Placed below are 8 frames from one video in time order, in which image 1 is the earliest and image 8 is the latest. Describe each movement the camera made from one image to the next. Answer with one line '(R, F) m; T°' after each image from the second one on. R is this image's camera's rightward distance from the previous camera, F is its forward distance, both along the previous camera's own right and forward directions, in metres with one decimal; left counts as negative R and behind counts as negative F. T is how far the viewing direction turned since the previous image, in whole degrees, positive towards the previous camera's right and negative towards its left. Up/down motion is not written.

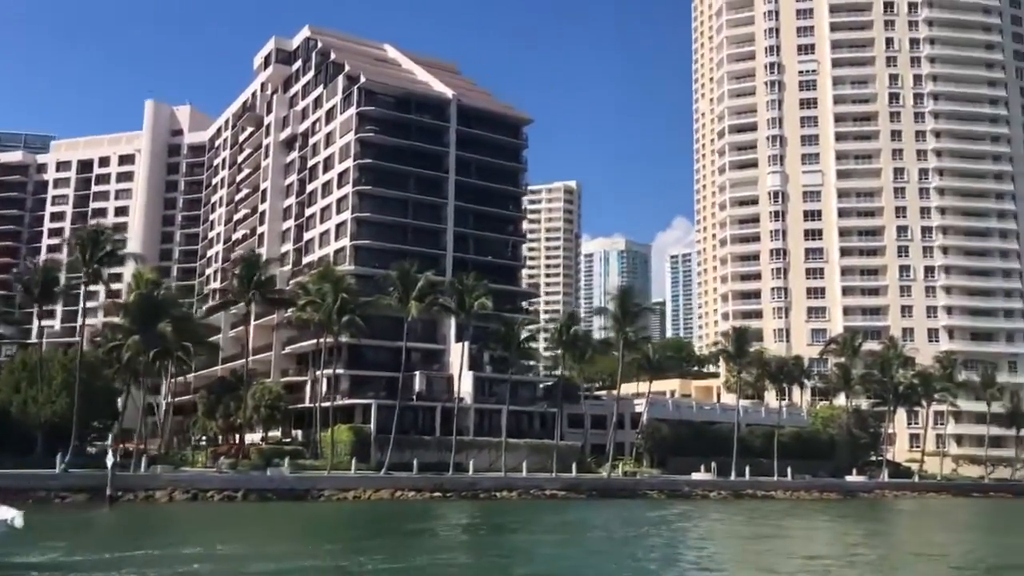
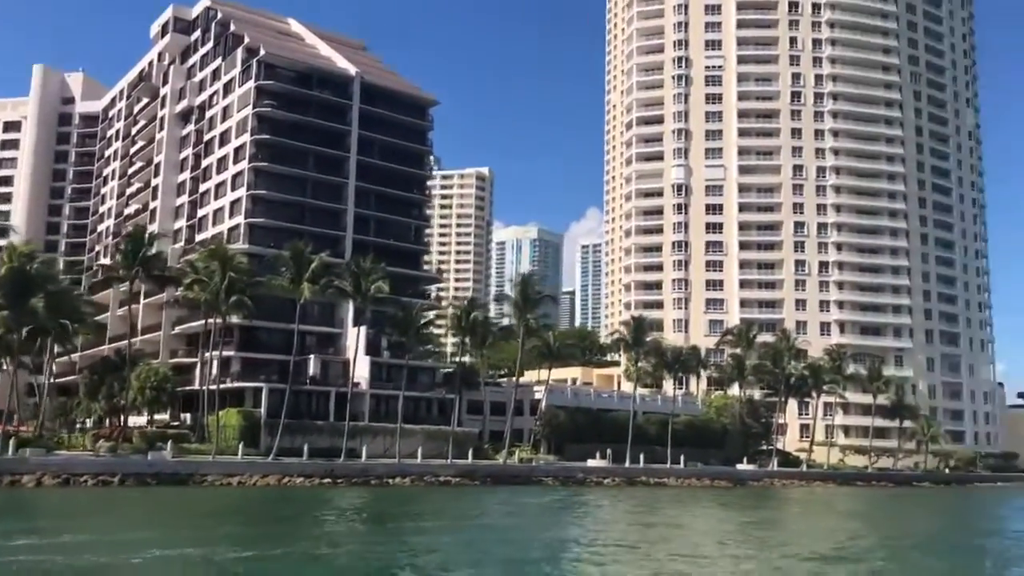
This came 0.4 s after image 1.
(+1.3, +0.9) m; +5°
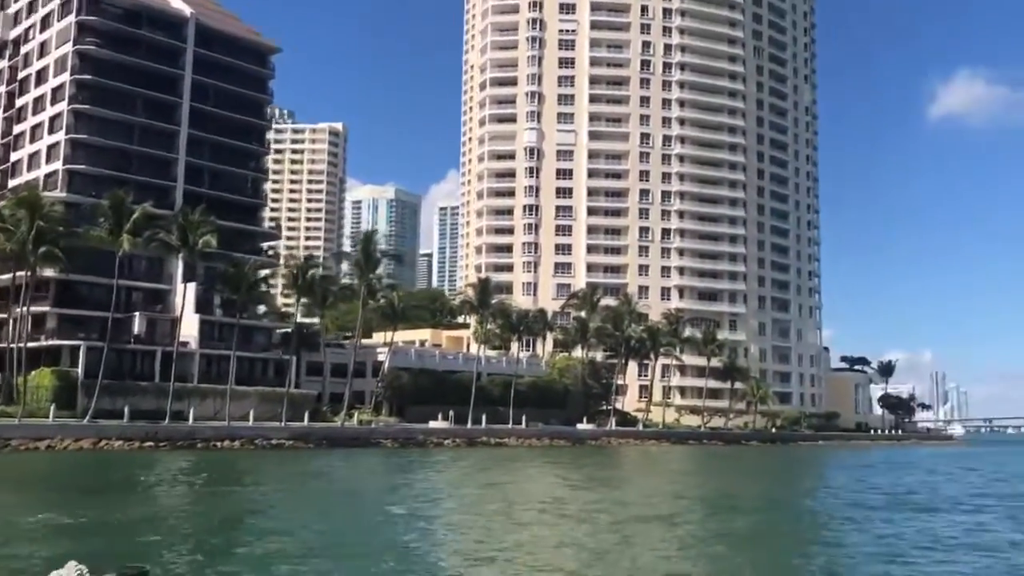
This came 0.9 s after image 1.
(+1.6, +1.1) m; +9°
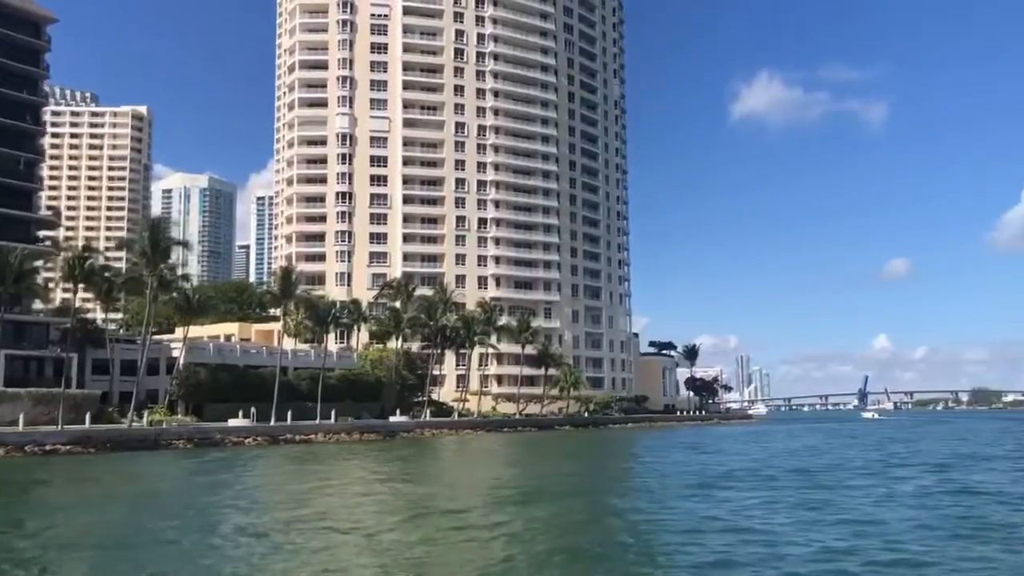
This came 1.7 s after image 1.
(+1.9, +1.7) m; +11°
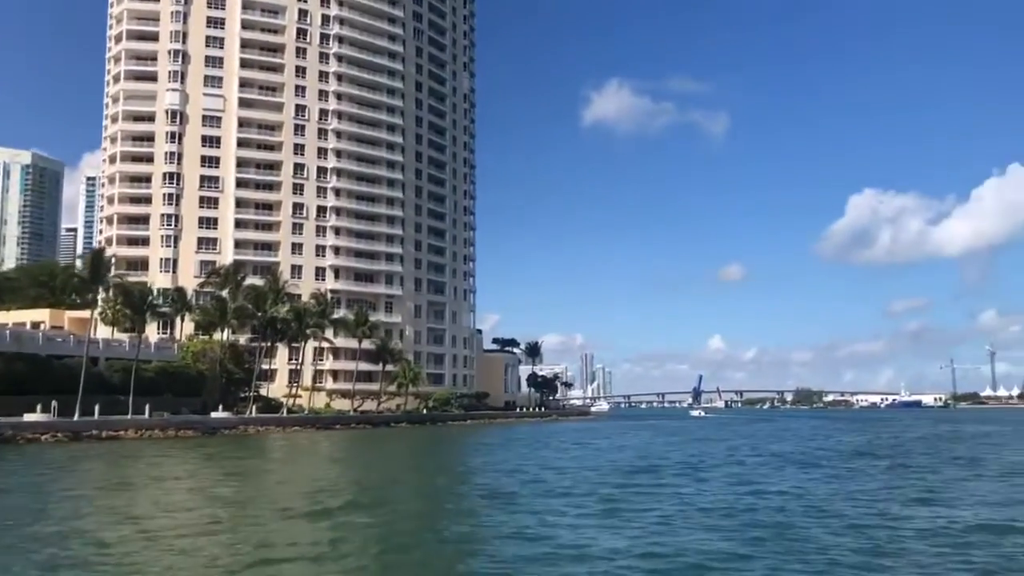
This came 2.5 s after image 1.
(+1.6, +2.3) m; +9°
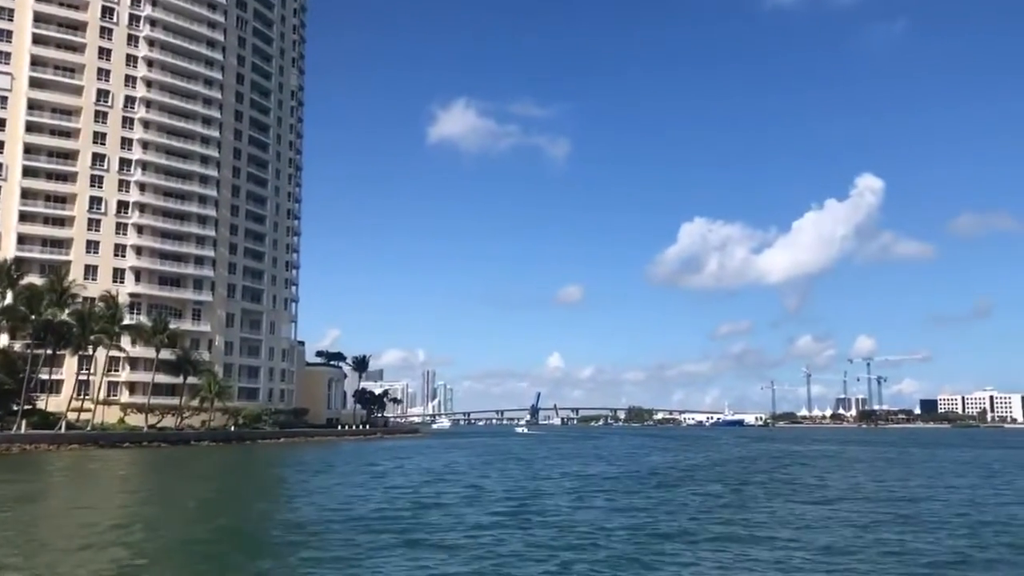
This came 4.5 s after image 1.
(+3.0, +6.1) m; +10°
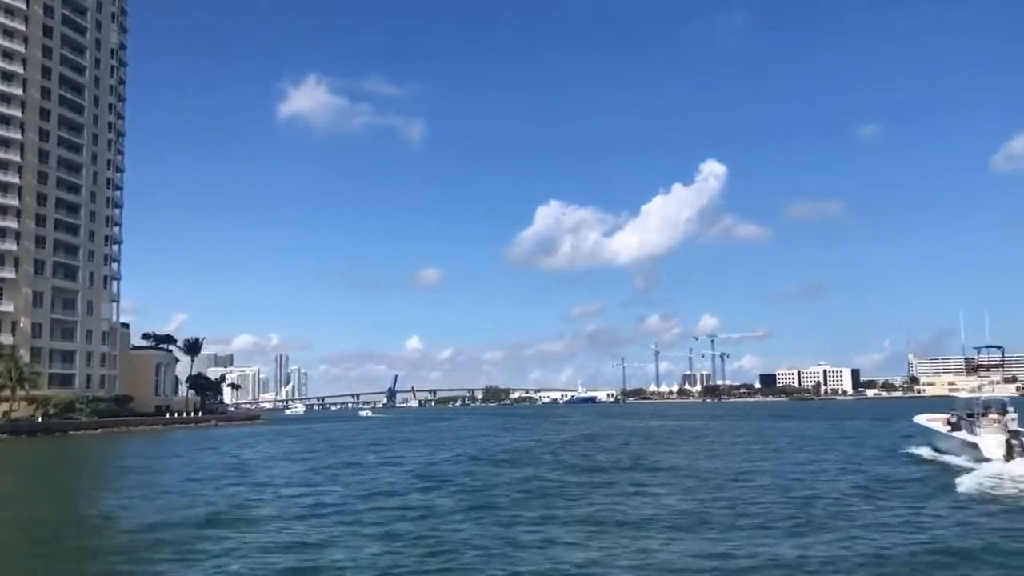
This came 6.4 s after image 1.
(+1.7, +6.4) m; +9°
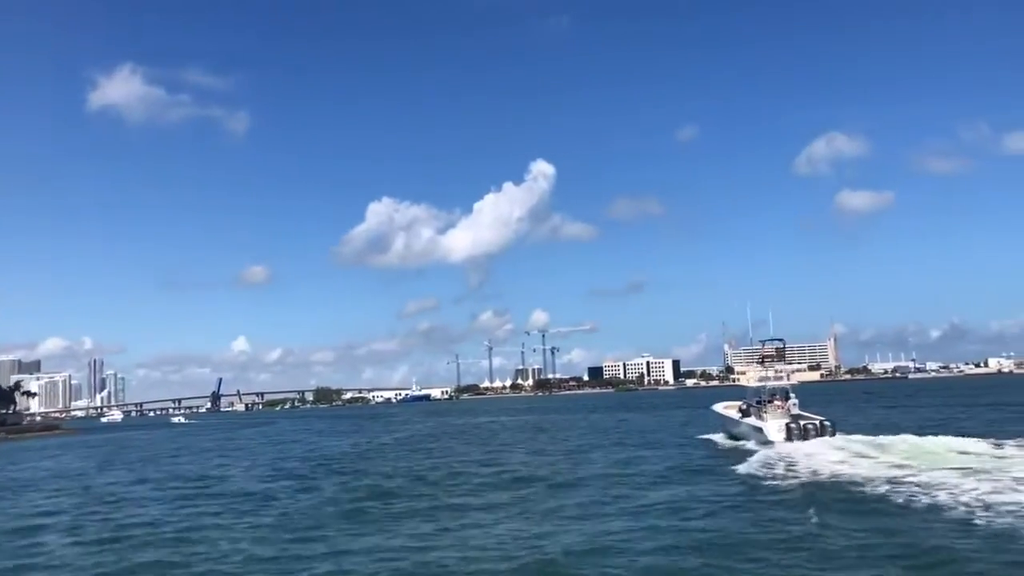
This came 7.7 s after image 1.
(+0.7, +3.5) m; +10°
